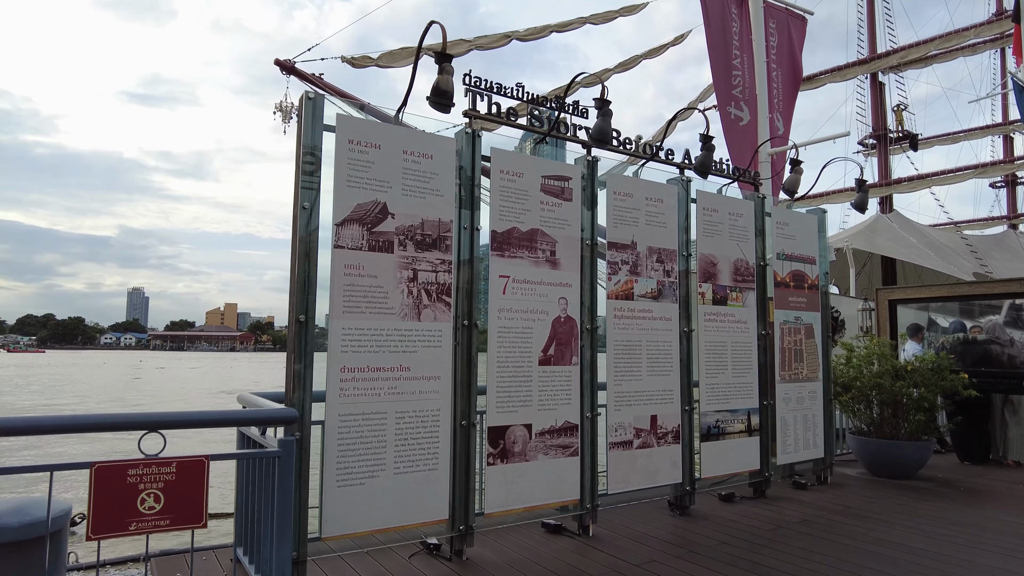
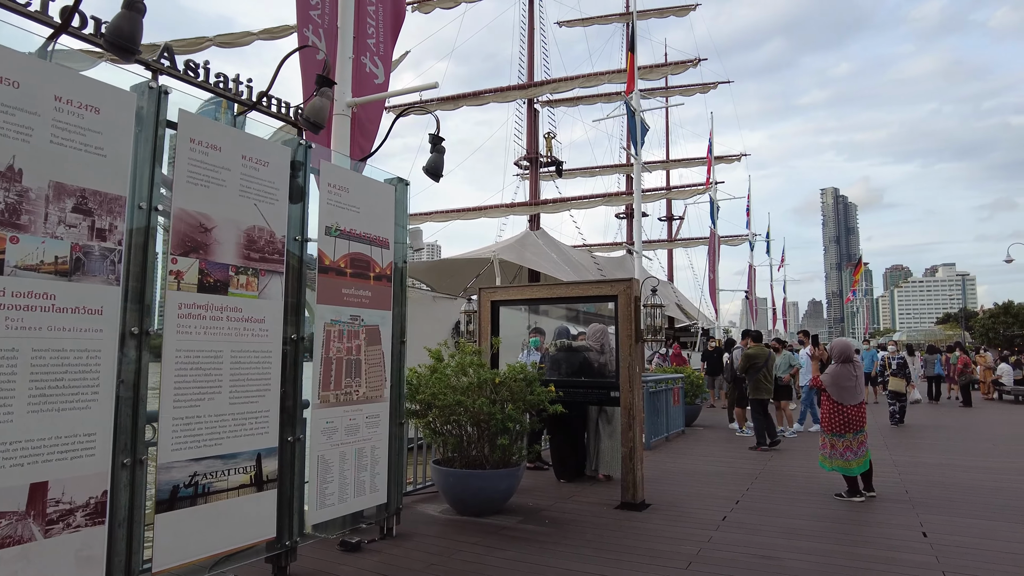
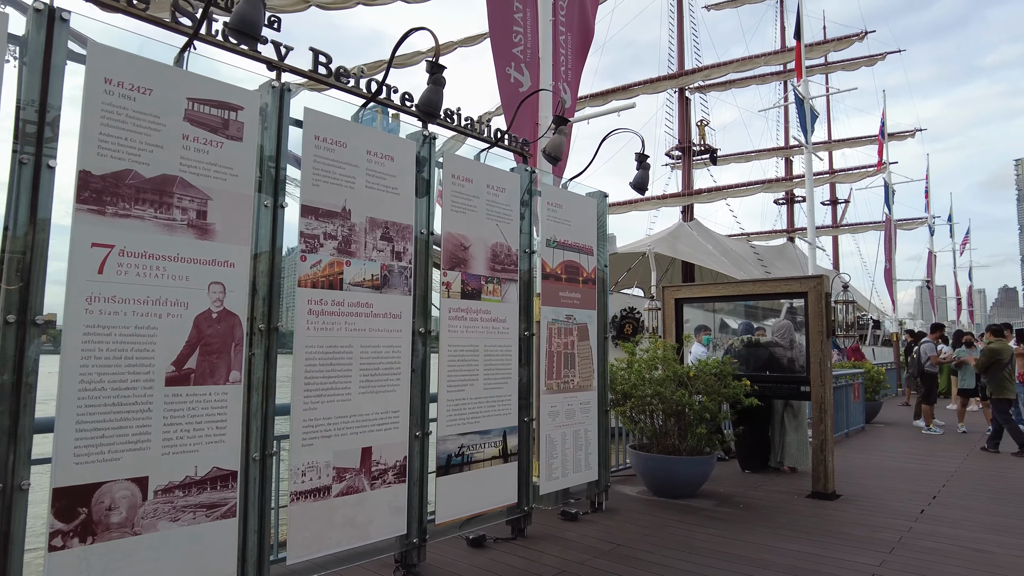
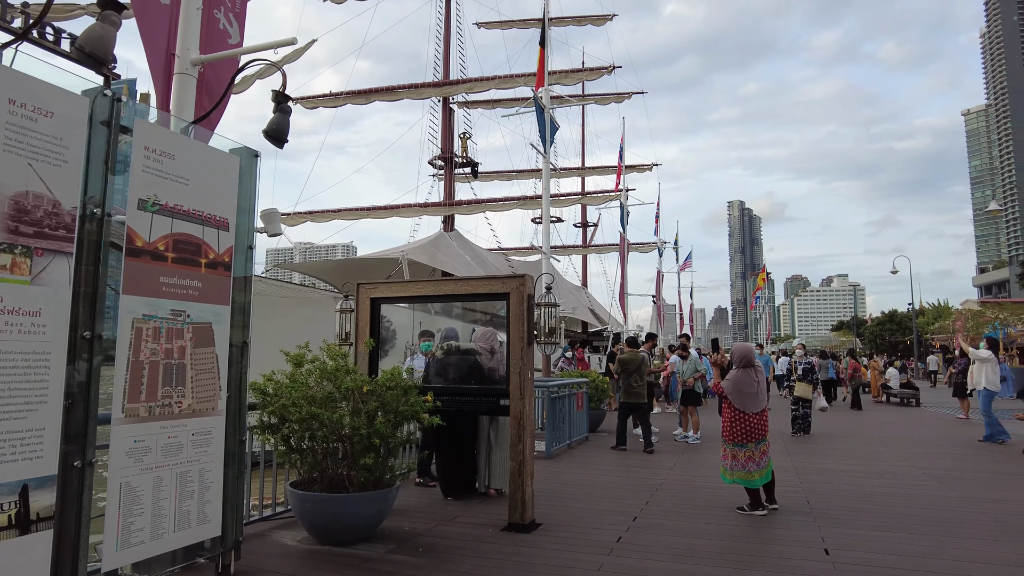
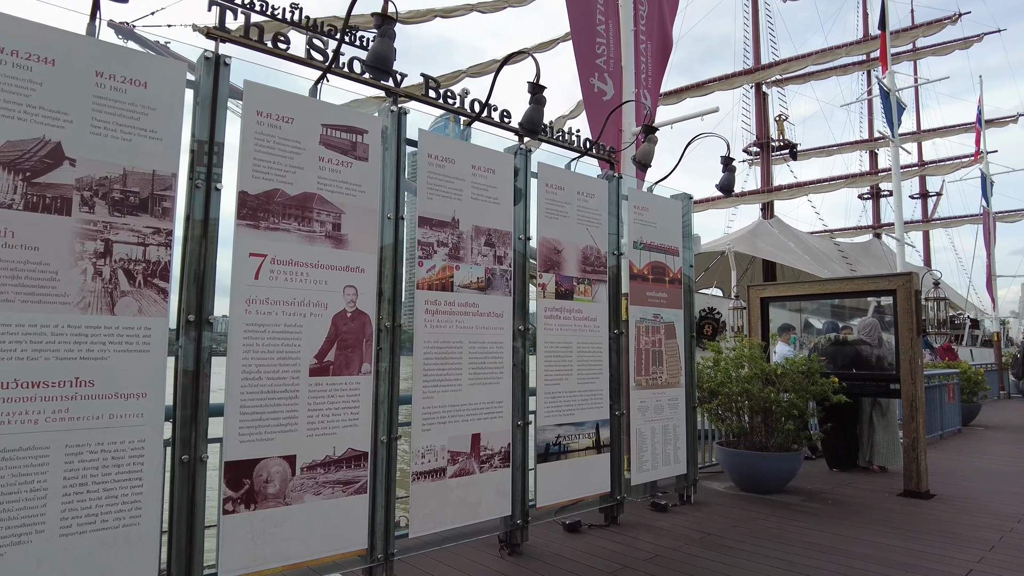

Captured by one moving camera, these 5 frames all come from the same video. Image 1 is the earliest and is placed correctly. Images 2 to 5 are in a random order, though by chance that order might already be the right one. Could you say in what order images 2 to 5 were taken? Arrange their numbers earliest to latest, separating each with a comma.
5, 3, 2, 4
